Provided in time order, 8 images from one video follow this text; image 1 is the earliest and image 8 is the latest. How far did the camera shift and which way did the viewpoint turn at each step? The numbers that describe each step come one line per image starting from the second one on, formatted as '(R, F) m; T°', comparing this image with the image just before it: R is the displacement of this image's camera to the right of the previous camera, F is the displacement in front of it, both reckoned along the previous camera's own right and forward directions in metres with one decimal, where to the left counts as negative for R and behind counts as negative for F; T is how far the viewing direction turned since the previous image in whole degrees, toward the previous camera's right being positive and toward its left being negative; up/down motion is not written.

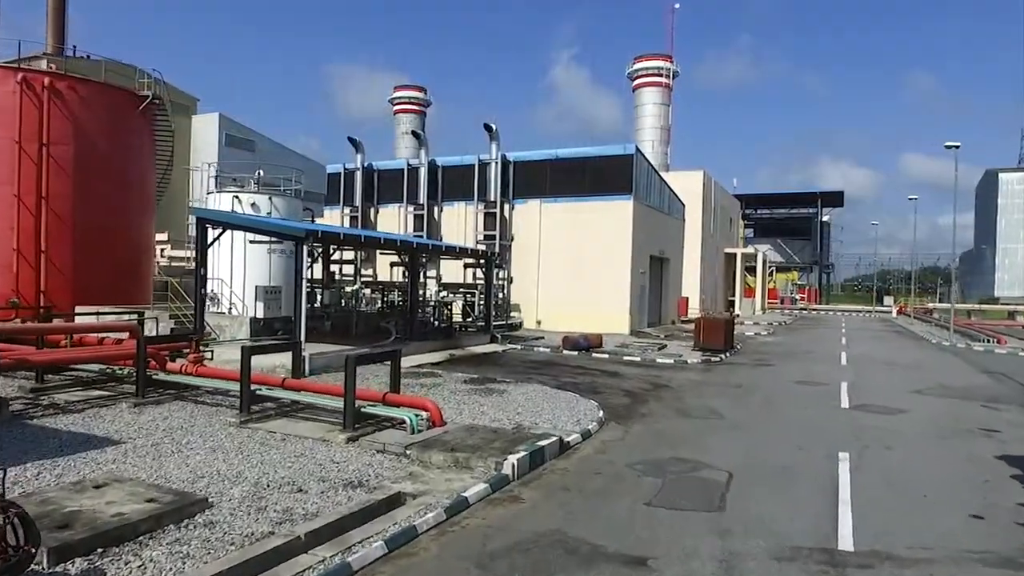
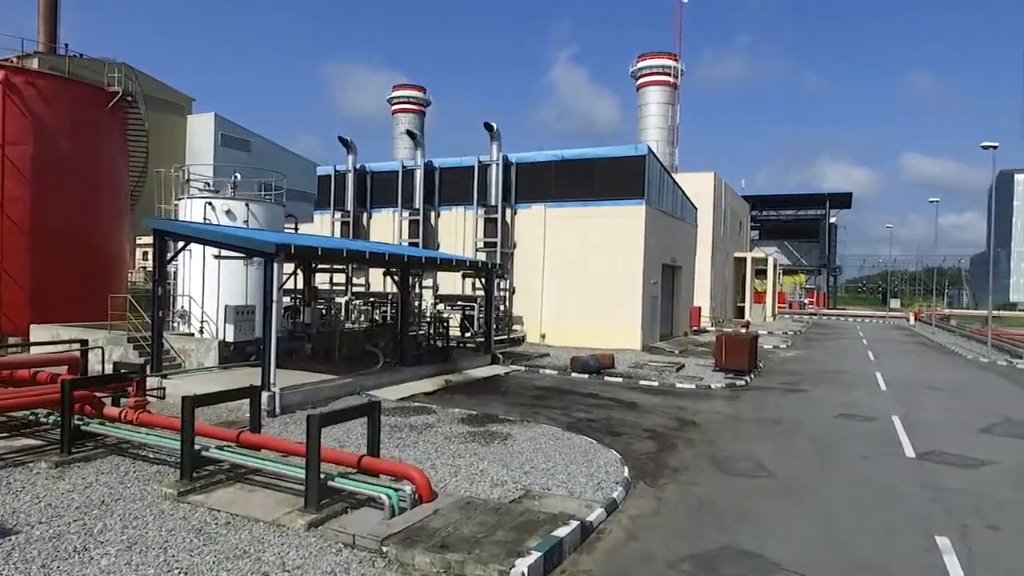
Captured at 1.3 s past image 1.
(-0.1, +1.8) m; 0°
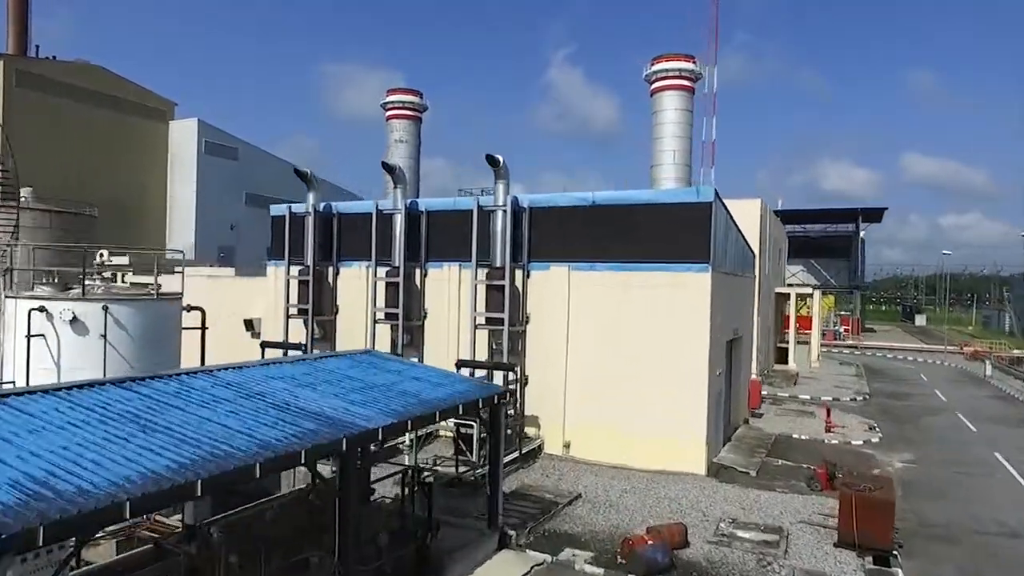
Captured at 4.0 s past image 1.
(-0.3, +6.2) m; 0°
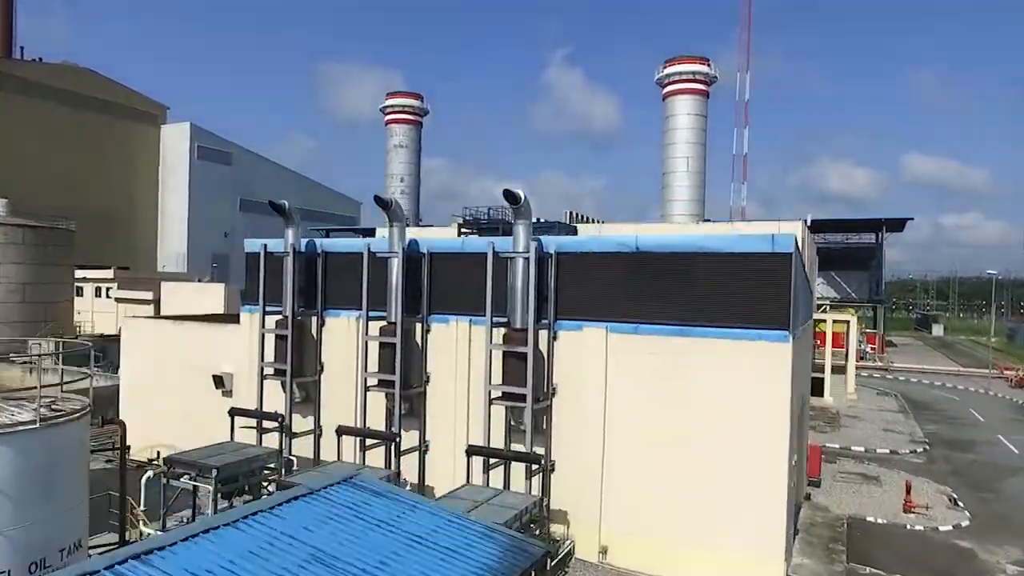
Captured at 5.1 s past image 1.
(-0.5, +3.4) m; 0°
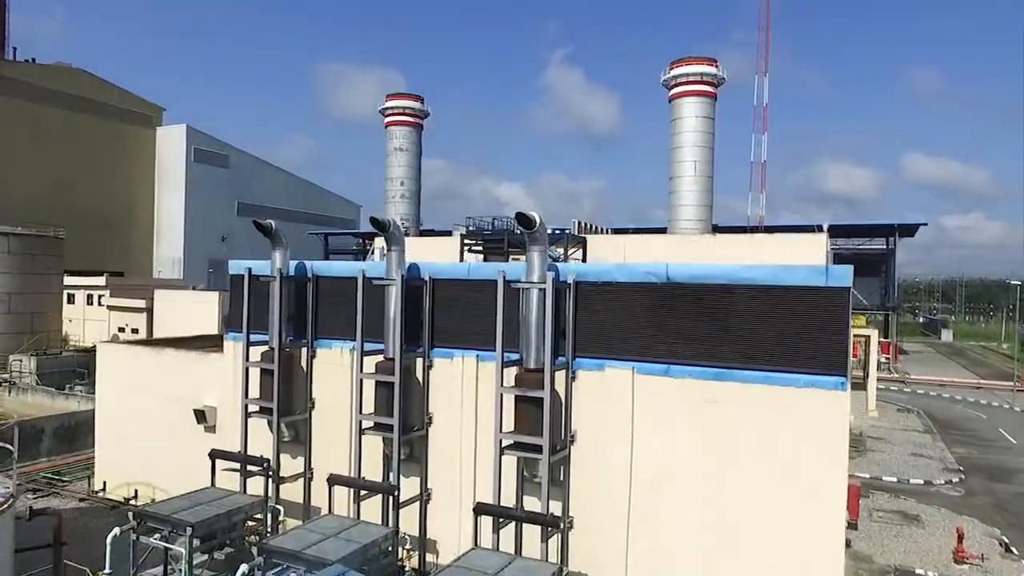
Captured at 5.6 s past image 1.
(-0.2, +1.6) m; 0°
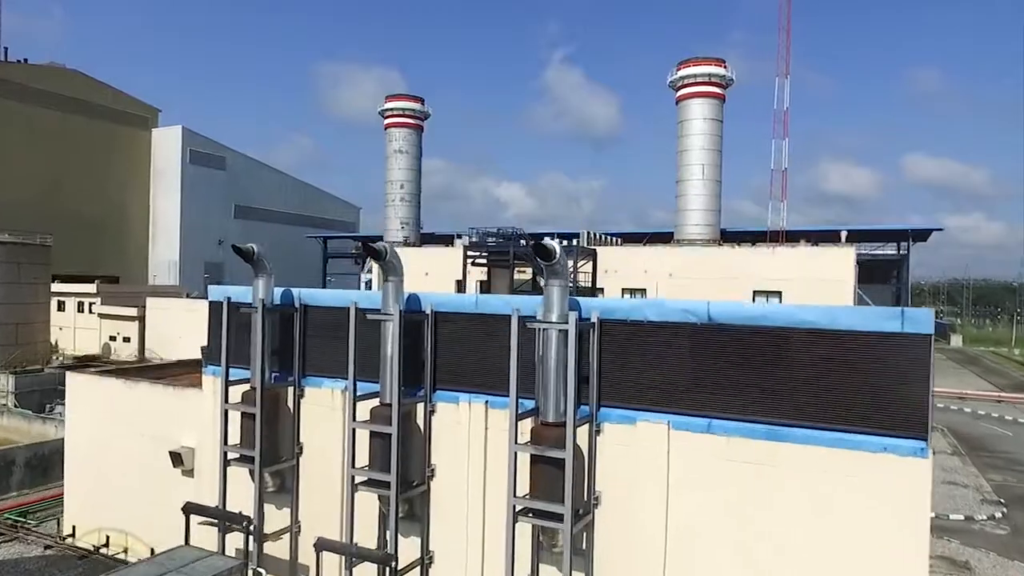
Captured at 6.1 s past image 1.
(-0.3, +1.7) m; 0°
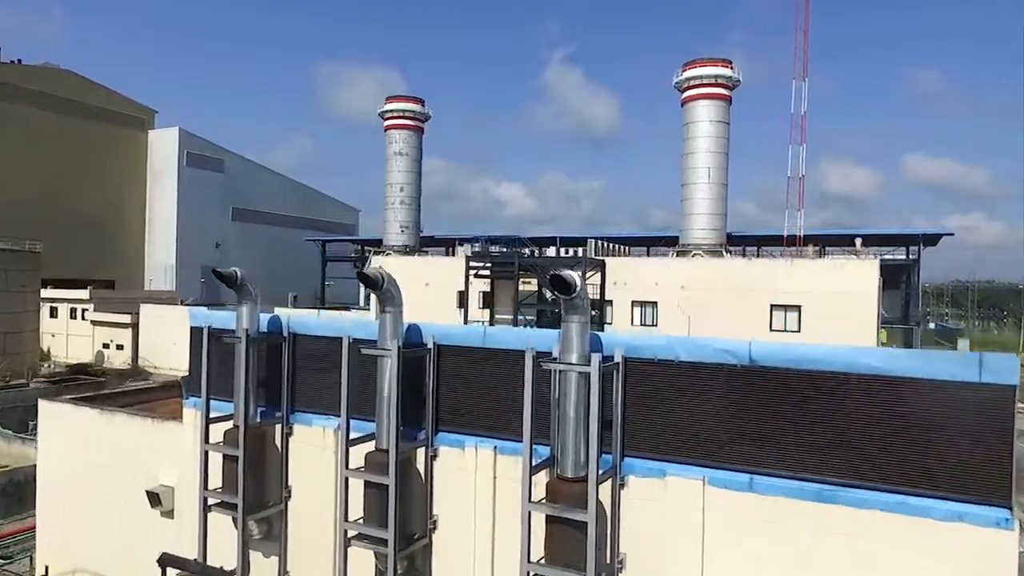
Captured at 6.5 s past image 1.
(-0.2, +1.3) m; 0°
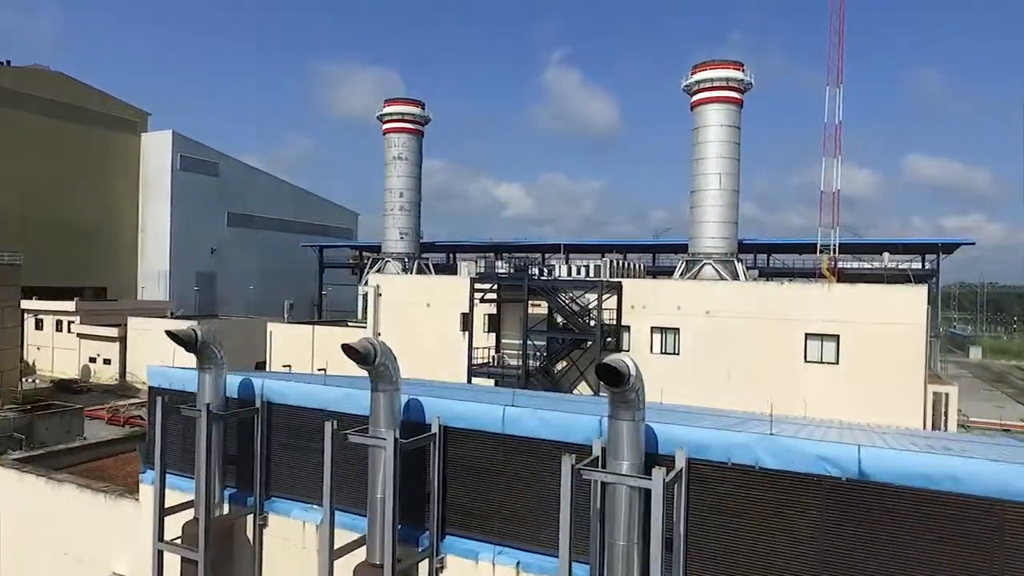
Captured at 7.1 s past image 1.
(-0.4, +2.2) m; 0°
